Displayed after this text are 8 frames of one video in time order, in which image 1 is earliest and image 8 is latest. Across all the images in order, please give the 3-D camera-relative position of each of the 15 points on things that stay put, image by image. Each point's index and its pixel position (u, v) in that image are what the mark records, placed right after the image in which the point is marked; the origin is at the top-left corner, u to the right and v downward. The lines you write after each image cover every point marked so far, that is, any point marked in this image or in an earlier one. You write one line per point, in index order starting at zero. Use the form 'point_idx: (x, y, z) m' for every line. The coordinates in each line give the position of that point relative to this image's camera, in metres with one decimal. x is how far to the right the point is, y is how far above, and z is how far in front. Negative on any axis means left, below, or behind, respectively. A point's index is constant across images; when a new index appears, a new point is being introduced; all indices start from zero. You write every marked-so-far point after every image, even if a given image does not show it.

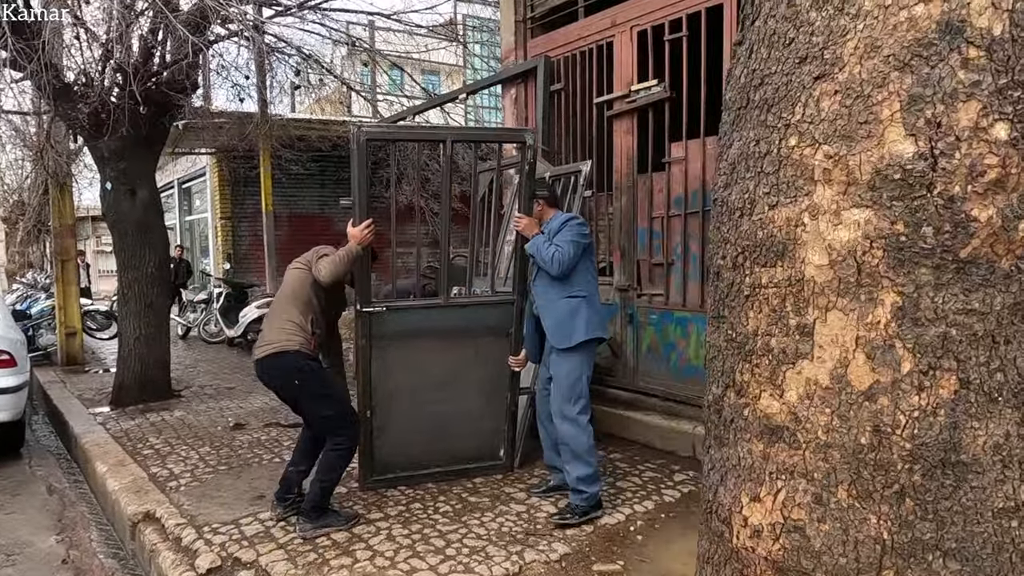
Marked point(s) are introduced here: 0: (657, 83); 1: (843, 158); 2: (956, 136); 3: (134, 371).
0: (+1.0, +1.5, +4.7) m
1: (+0.5, +0.2, +1.0) m
2: (+0.6, +0.2, +1.0) m
3: (-4.2, -0.9, +7.4) m
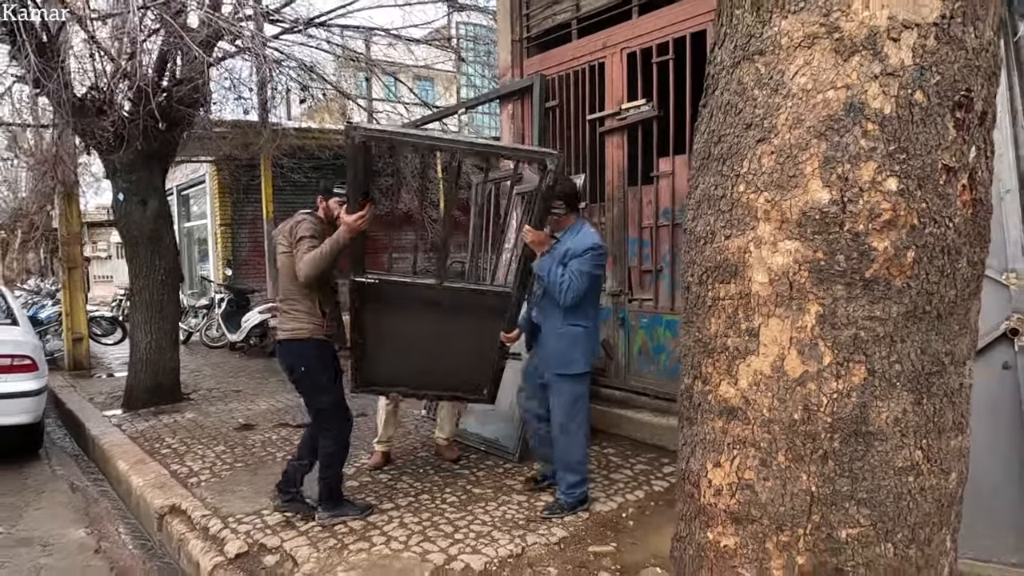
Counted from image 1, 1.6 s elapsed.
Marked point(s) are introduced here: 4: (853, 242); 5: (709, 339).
0: (+1.0, +1.4, +5.0) m
1: (+0.5, +0.2, +1.4) m
2: (+0.7, +0.2, +1.3) m
3: (-4.2, -1.0, +7.7) m
4: (+0.7, +0.1, +1.3) m
5: (+0.4, -0.1, +1.5) m
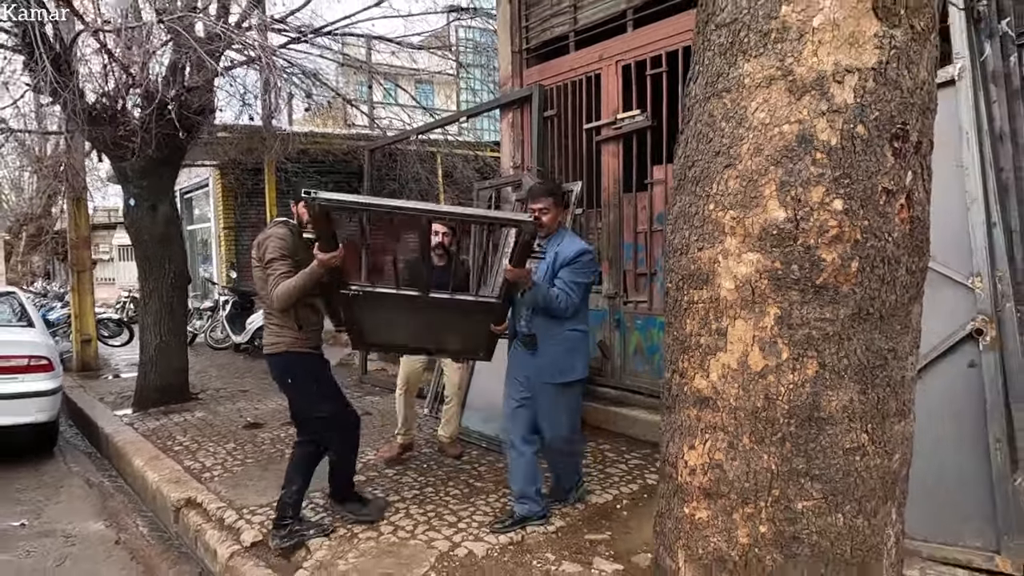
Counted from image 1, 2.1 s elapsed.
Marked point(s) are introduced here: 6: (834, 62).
0: (+1.0, +1.4, +5.3) m
1: (+0.5, +0.2, +1.6) m
2: (+0.7, +0.2, +1.5) m
3: (-4.2, -1.0, +7.9) m
4: (+0.7, +0.1, +1.5) m
5: (+0.4, -0.1, +1.7) m
6: (+0.7, +0.5, +1.5) m
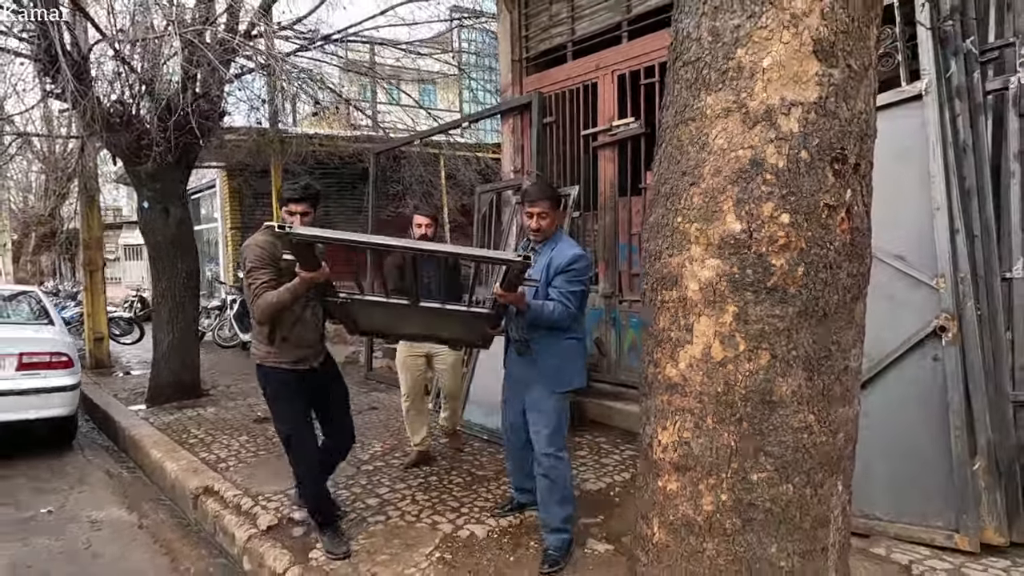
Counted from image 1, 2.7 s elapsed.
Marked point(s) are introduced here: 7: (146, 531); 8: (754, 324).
0: (+1.0, +1.4, +5.5) m
1: (+0.5, +0.2, +1.8) m
2: (+0.7, +0.2, +1.8) m
3: (-4.2, -1.0, +8.2) m
4: (+0.7, +0.1, +1.8) m
5: (+0.4, -0.1, +2.0) m
6: (+0.7, +0.5, +1.7) m
7: (-2.6, -1.7, +4.7) m
8: (+0.7, -0.1, +1.8) m
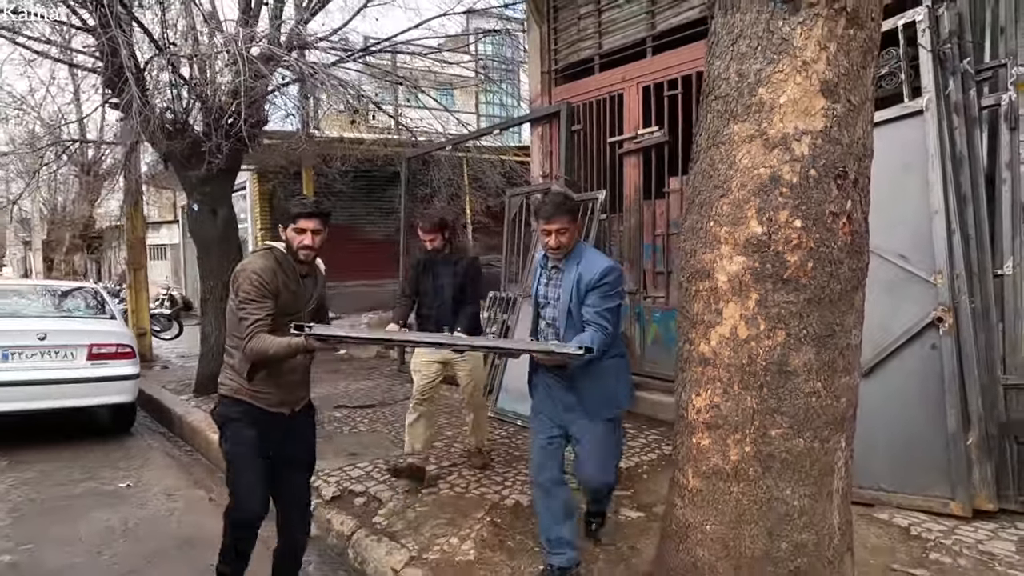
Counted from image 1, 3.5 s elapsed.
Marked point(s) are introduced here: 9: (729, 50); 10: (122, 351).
0: (+1.3, +1.4, +5.9) m
1: (+0.7, +0.2, +2.3) m
2: (+0.9, +0.2, +2.2) m
3: (-3.9, -1.0, +8.7) m
4: (+0.9, +0.1, +2.2) m
5: (+0.7, -0.1, +2.4) m
6: (+0.9, +0.5, +2.2) m
7: (-2.3, -1.7, +5.2) m
8: (+0.9, -0.1, +2.2) m
9: (+0.7, +0.8, +2.3) m
10: (-4.1, -0.7, +7.0) m
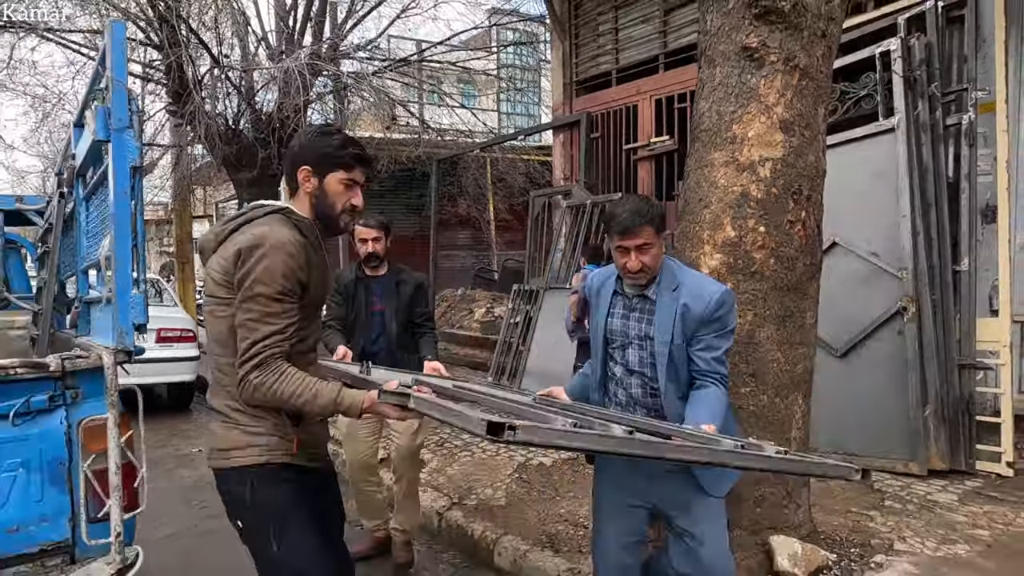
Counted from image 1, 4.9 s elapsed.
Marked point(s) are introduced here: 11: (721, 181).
0: (+1.5, +1.5, +6.6) m
1: (+0.9, +0.2, +2.9) m
2: (+1.0, +0.3, +2.8) m
3: (-3.6, -0.9, +9.5) m
4: (+1.0, +0.1, +2.9) m
5: (+0.8, -0.1, +3.1) m
6: (+1.0, +0.6, +2.8) m
7: (-2.1, -1.6, +5.9) m
8: (+1.0, 0.0, +2.9) m
9: (+0.9, +0.8, +2.9) m
10: (-3.8, -0.6, +7.8) m
11: (+0.9, +0.5, +2.9) m
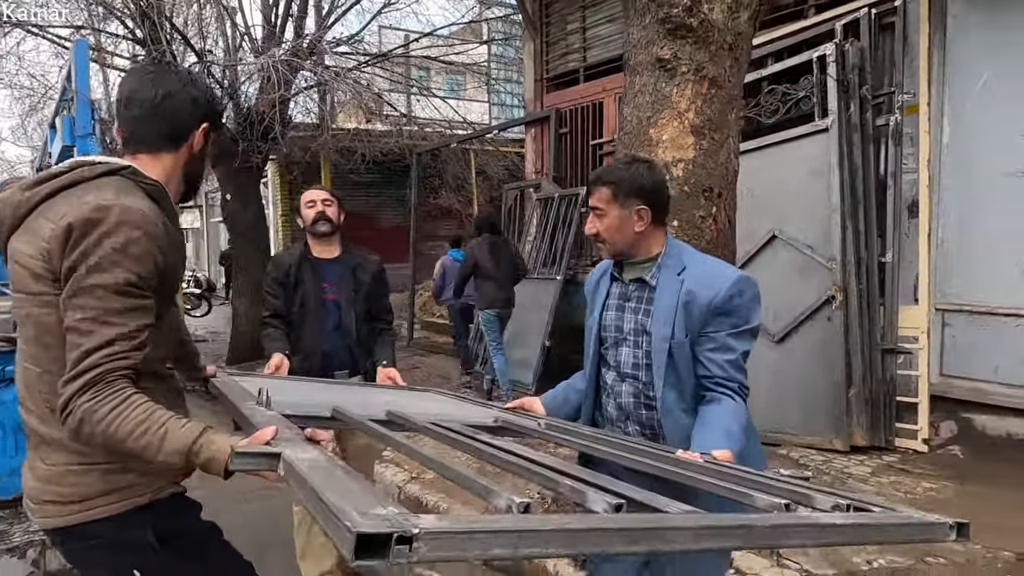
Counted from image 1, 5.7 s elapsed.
0: (+1.2, +1.6, +6.9) m
1: (+0.6, +0.3, +3.2) m
2: (+0.7, +0.3, +3.1) m
3: (-3.9, -0.7, +9.8) m
4: (+0.7, +0.2, +3.2) m
5: (+0.5, 0.0, +3.4) m
6: (+0.7, +0.6, +3.1) m
7: (-2.4, -1.5, +6.2) m
8: (+0.7, 0.0, +3.2) m
9: (+0.6, +0.9, +3.2) m
10: (-4.1, -0.4, +8.1) m
11: (+0.6, +0.5, +3.2) m
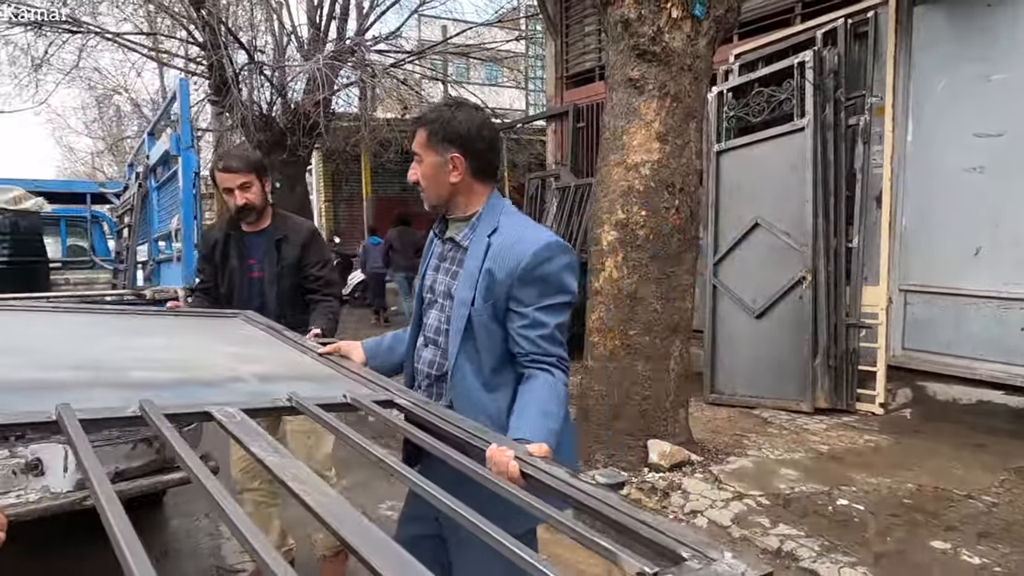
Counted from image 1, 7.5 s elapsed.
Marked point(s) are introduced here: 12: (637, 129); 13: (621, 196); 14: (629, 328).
0: (+1.4, +1.8, +7.5) m
1: (+0.6, +0.4, +3.9) m
2: (+0.7, +0.4, +3.8) m
3: (-3.6, -0.4, +10.8) m
4: (+0.7, +0.3, +3.9) m
5: (+0.5, +0.1, +4.1) m
6: (+0.7, +0.7, +3.8) m
7: (-2.3, -1.3, +7.1) m
8: (+0.7, +0.2, +3.9) m
9: (+0.6, +1.0, +3.9) m
10: (-3.9, -0.1, +9.0) m
11: (+0.6, +0.6, +3.9) m
12: (+0.7, +0.9, +3.8) m
13: (+0.6, +0.5, +3.9) m
14: (+0.7, -0.2, +3.9) m
